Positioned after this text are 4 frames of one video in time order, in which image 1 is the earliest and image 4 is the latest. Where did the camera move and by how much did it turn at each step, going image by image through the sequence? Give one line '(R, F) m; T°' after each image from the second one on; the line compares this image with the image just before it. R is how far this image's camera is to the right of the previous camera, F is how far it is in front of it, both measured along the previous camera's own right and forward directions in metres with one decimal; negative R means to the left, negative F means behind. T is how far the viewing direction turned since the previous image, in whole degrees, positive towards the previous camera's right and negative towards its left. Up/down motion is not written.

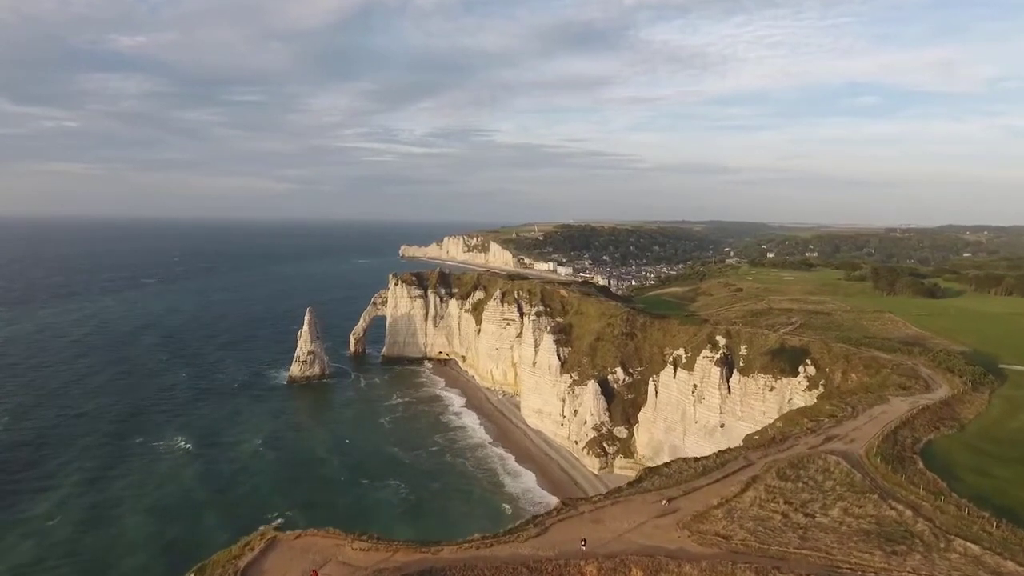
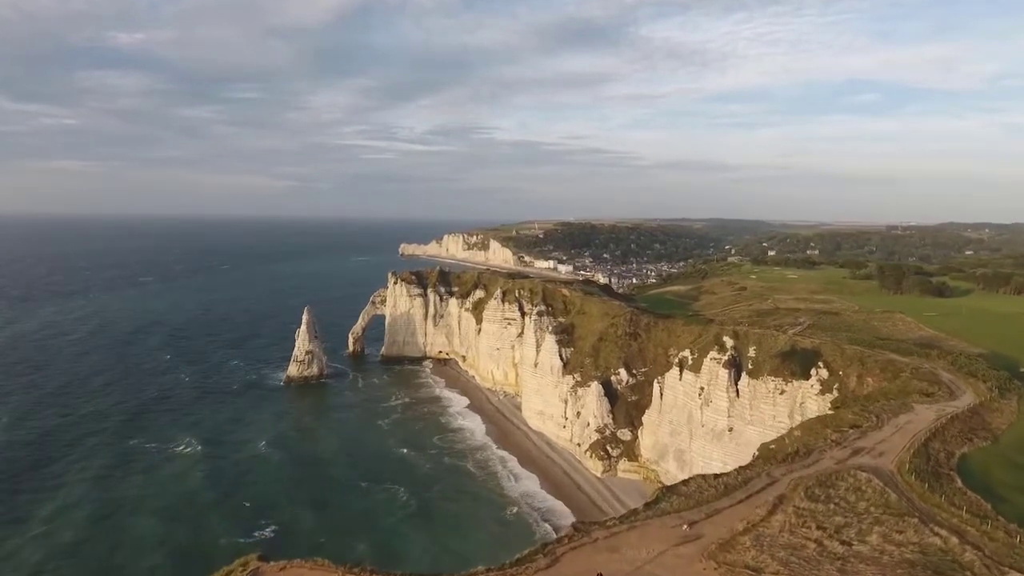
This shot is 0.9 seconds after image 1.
(-0.1, +0.8) m; 0°
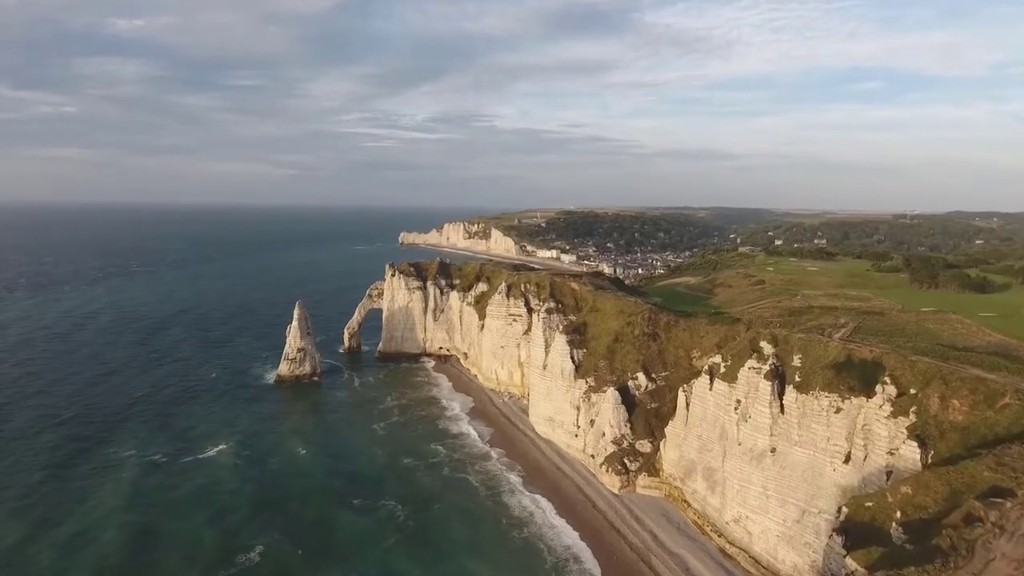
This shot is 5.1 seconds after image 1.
(-0.4, +3.4) m; 0°
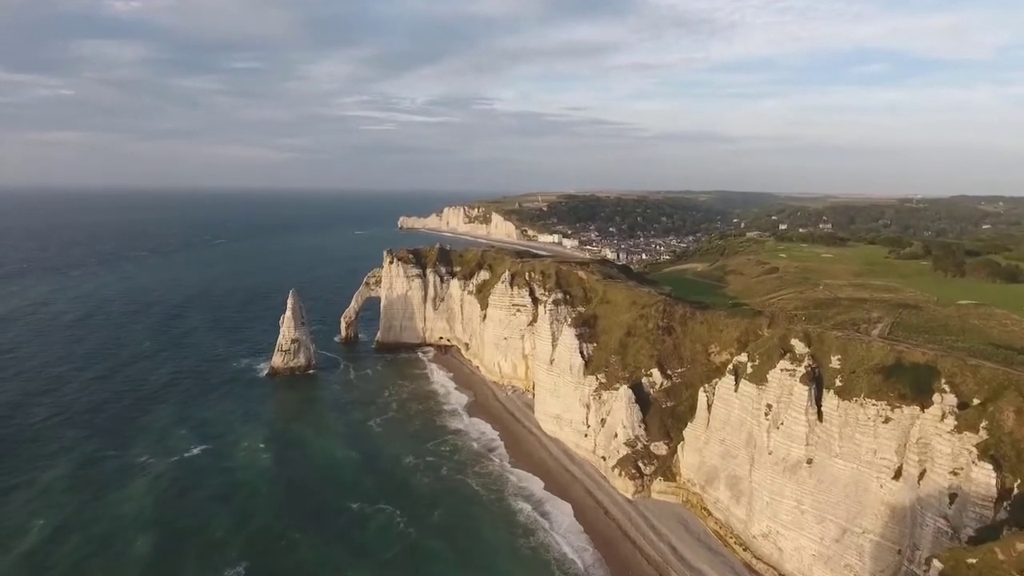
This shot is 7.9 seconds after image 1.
(-0.3, +2.3) m; 0°
